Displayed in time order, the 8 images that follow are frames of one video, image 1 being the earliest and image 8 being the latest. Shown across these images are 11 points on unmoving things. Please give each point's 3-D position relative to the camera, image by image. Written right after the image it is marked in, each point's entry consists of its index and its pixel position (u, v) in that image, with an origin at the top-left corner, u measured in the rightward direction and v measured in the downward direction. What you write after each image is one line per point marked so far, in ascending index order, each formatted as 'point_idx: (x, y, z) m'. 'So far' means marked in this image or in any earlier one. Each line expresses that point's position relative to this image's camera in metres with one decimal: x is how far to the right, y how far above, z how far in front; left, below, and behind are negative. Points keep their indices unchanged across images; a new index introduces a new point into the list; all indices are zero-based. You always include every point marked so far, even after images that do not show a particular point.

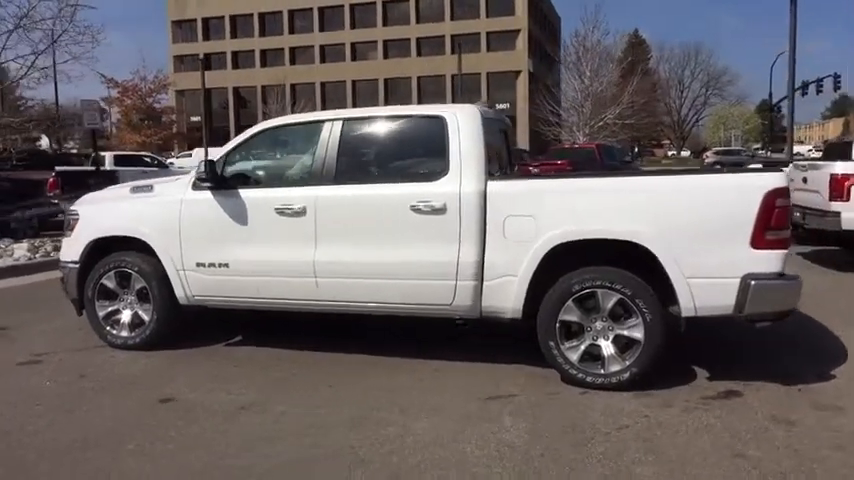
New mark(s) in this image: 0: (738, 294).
0: (+2.5, -0.4, +5.3) m
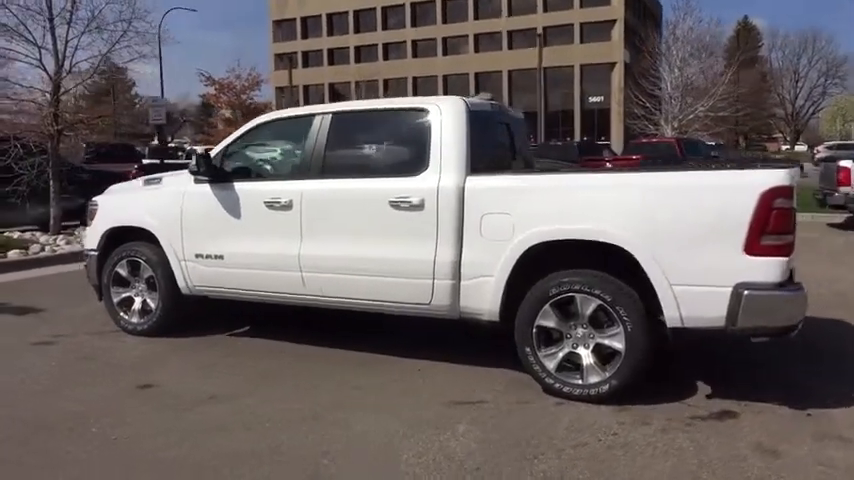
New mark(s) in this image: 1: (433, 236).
0: (+2.2, -0.5, +4.8) m
1: (0.0, 0.0, +5.7) m
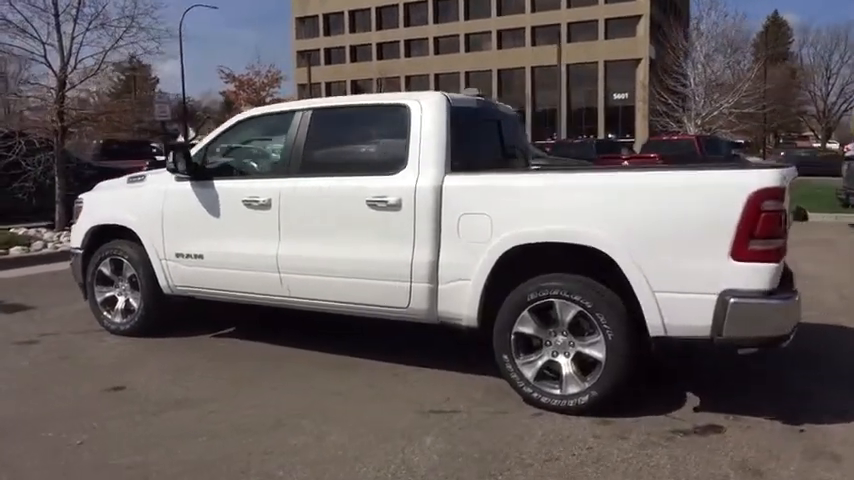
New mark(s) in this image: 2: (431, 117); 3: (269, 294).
0: (+2.0, -0.5, +4.5) m
1: (-0.1, 0.0, +5.5) m
2: (0.0, +1.1, +5.6) m
3: (-1.5, -0.5, +6.2) m
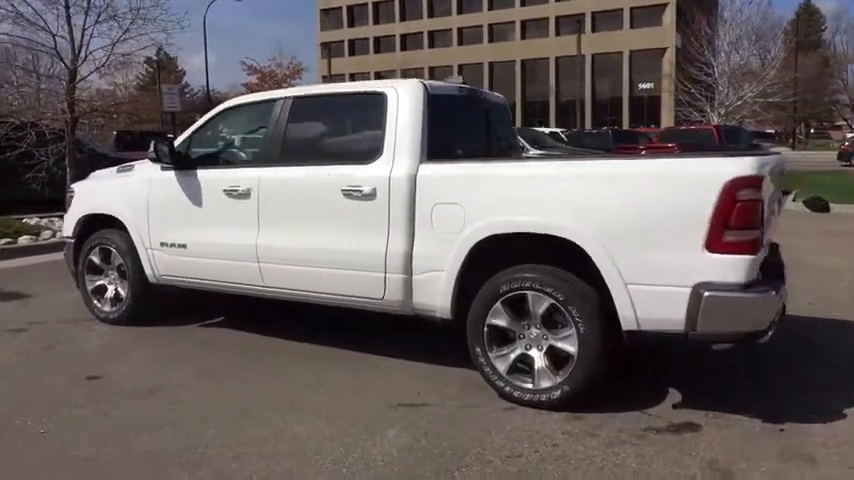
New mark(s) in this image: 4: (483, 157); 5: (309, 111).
0: (+1.7, -0.4, +4.3) m
1: (-0.4, +0.1, +5.4) m
2: (-0.2, +1.1, +5.5) m
3: (-1.7, -0.4, +6.2) m
4: (+0.5, +0.8, +6.1) m
5: (-1.1, +1.2, +6.0) m
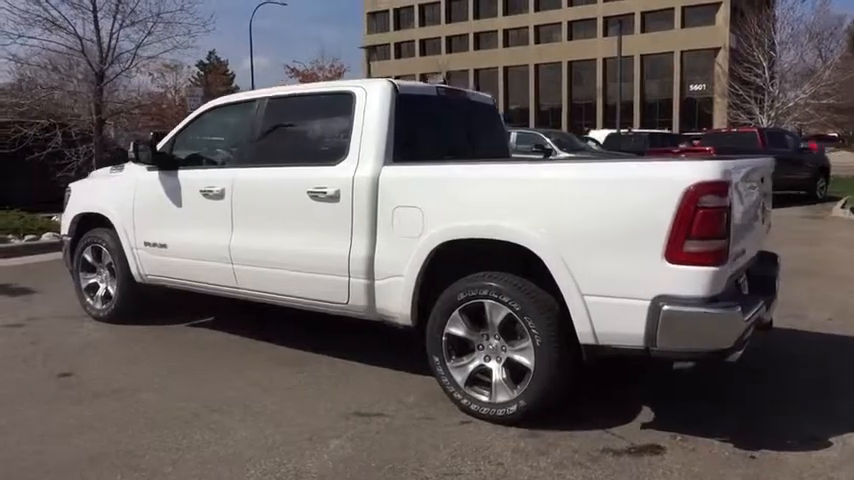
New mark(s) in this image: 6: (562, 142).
0: (+1.4, -0.5, +4.0) m
1: (-0.6, +0.1, +5.2) m
2: (-0.4, +1.1, +5.3) m
3: (-1.9, -0.4, +6.2) m
4: (+0.3, +0.7, +5.9) m
5: (-1.3, +1.2, +5.9) m
6: (+4.2, +3.0, +19.8) m
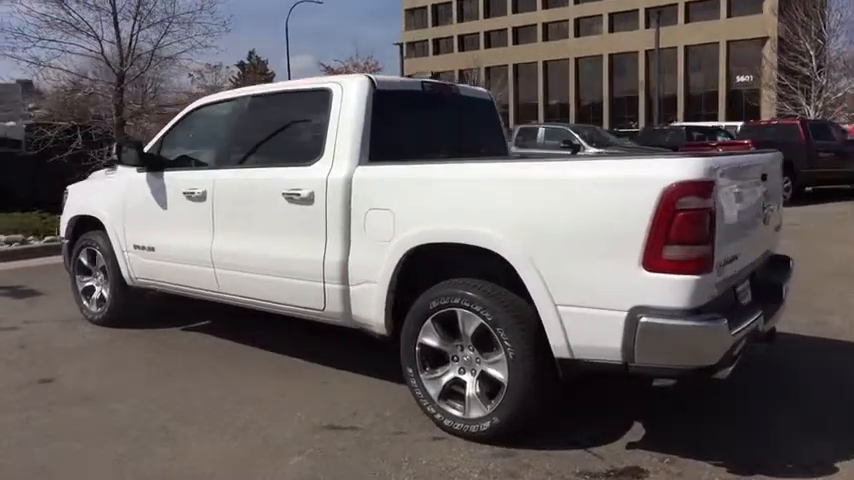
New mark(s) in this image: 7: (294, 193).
0: (+1.1, -0.5, +3.7) m
1: (-0.8, 0.0, +5.0) m
2: (-0.6, +1.1, +5.1) m
3: (-2.0, -0.5, +6.0) m
4: (+0.2, +0.7, +5.6) m
5: (-1.4, +1.1, +5.7) m
6: (+4.9, +3.0, +19.2) m
7: (-1.0, +0.4, +5.1) m
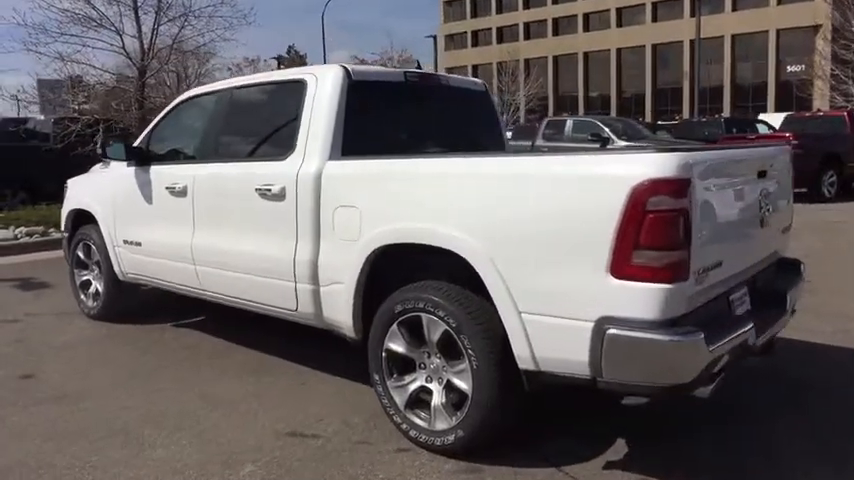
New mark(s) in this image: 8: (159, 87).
0: (+0.8, -0.5, +3.4) m
1: (-1.0, +0.1, +4.8) m
2: (-0.8, +1.1, +4.8) m
3: (-2.1, -0.4, +5.9) m
4: (0.0, +0.7, +5.3) m
5: (-1.6, +1.2, +5.5) m
6: (+5.6, +3.1, +18.5) m
7: (-1.2, +0.4, +4.9) m
8: (-5.9, +3.4, +14.4) m
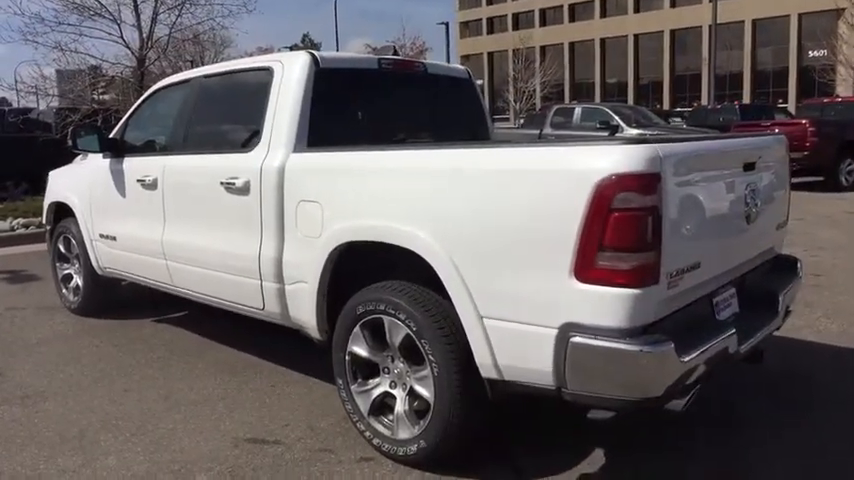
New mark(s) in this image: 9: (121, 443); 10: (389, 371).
0: (+0.6, -0.5, +3.1) m
1: (-1.2, +0.1, +4.6) m
2: (-1.0, +1.1, +4.6) m
3: (-2.3, -0.4, +5.7) m
4: (-0.2, +0.8, +5.0) m
5: (-1.7, +1.2, +5.3) m
6: (+5.8, +3.4, +18.1) m
7: (-1.4, +0.4, +4.7) m
8: (-5.9, +3.6, +14.3) m
9: (-2.0, -1.3, +4.2) m
10: (-0.2, -0.8, +3.9) m
